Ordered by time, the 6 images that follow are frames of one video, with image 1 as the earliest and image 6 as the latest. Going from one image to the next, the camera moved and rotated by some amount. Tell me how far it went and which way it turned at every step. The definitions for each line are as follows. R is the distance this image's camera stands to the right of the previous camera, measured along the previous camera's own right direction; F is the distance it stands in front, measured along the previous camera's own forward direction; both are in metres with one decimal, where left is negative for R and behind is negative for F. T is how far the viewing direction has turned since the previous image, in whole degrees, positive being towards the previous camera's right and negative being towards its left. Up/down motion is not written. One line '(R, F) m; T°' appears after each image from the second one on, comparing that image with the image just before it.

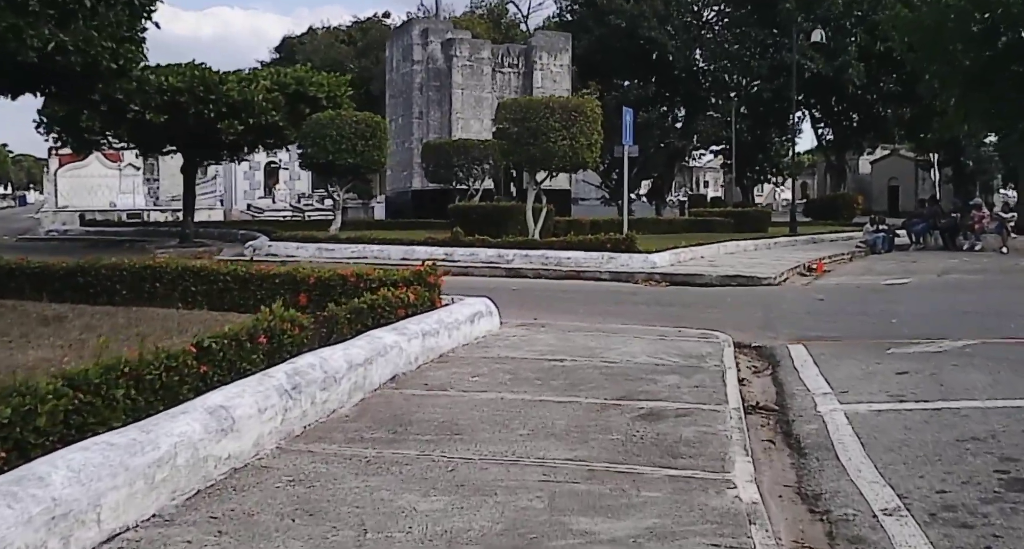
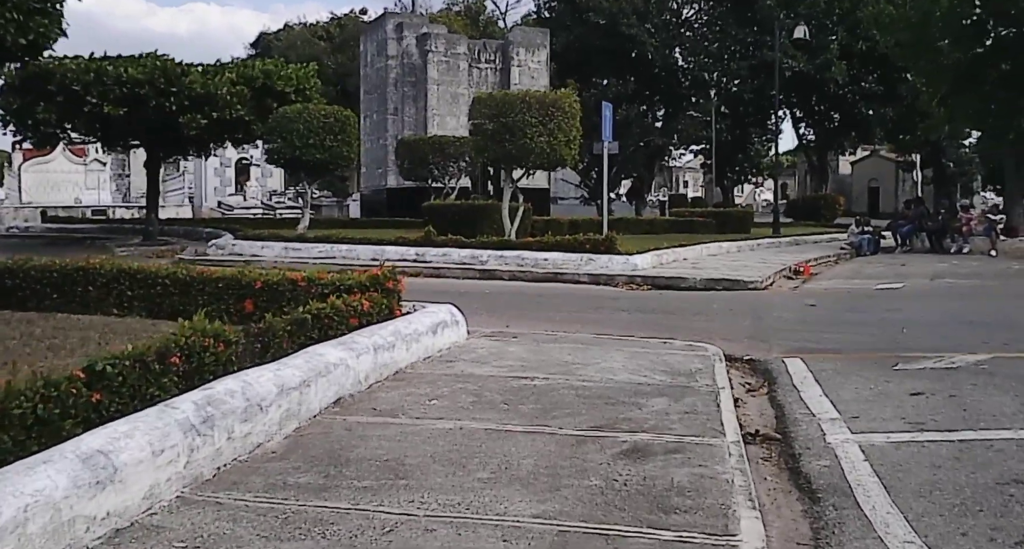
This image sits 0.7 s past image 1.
(+0.1, +0.9) m; +1°
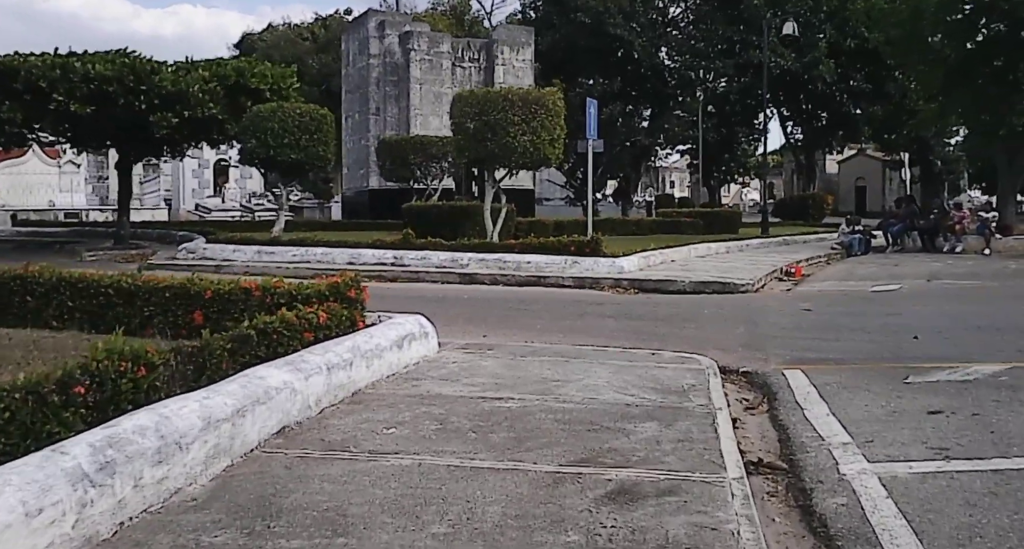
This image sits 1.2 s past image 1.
(+0.1, +0.7) m; +1°
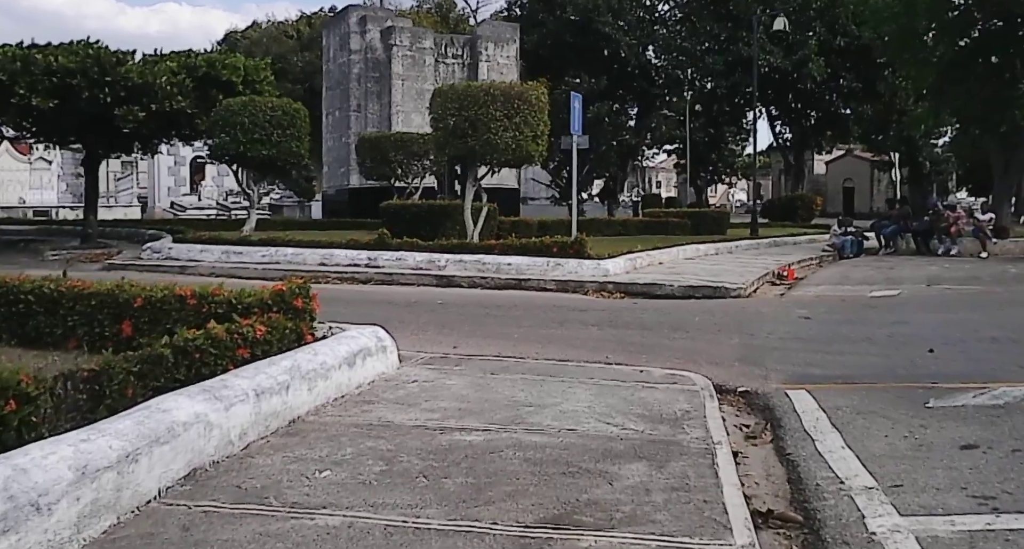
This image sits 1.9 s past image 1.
(+0.1, +0.9) m; +1°
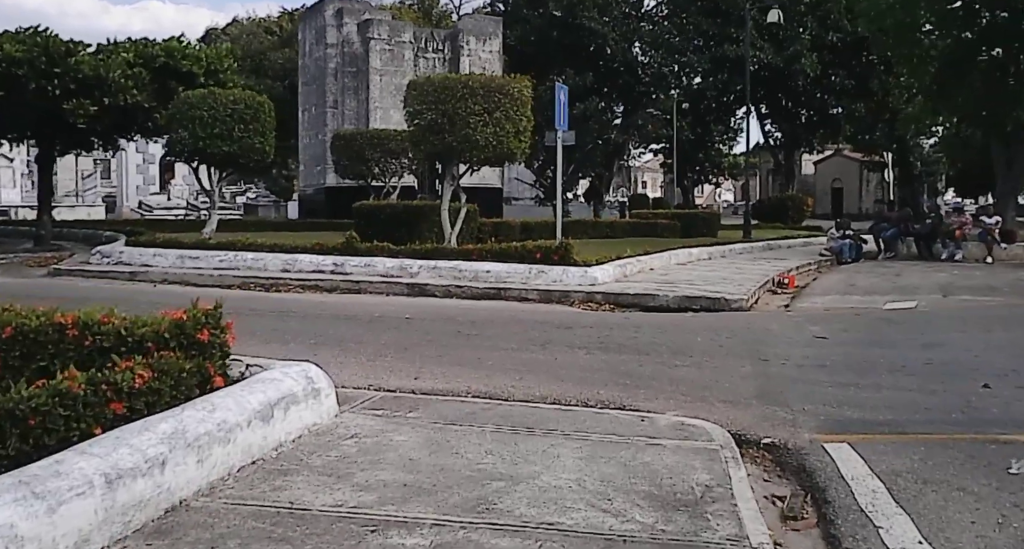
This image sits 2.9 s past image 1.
(+0.1, +1.4) m; +1°
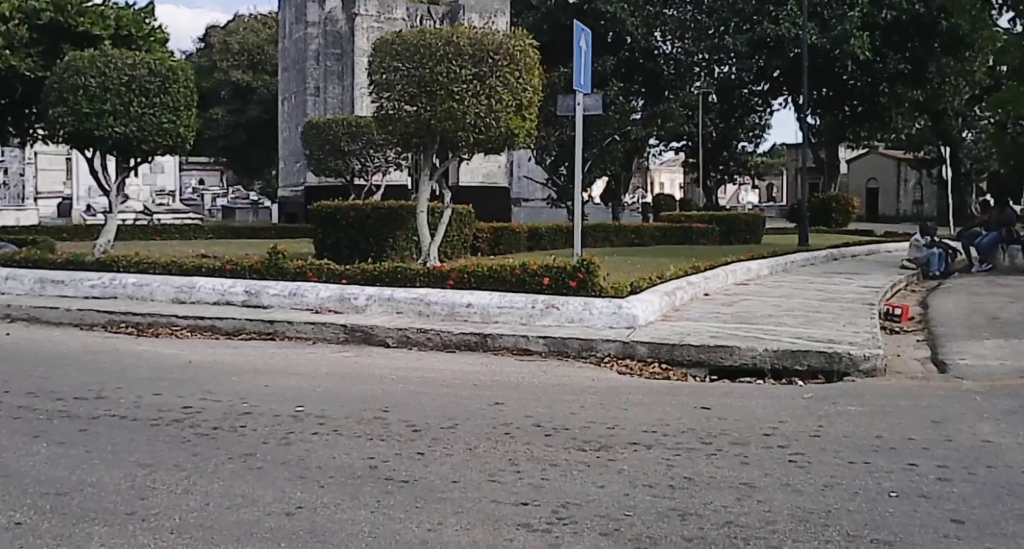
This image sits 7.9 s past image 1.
(+0.2, +5.0) m; -1°
